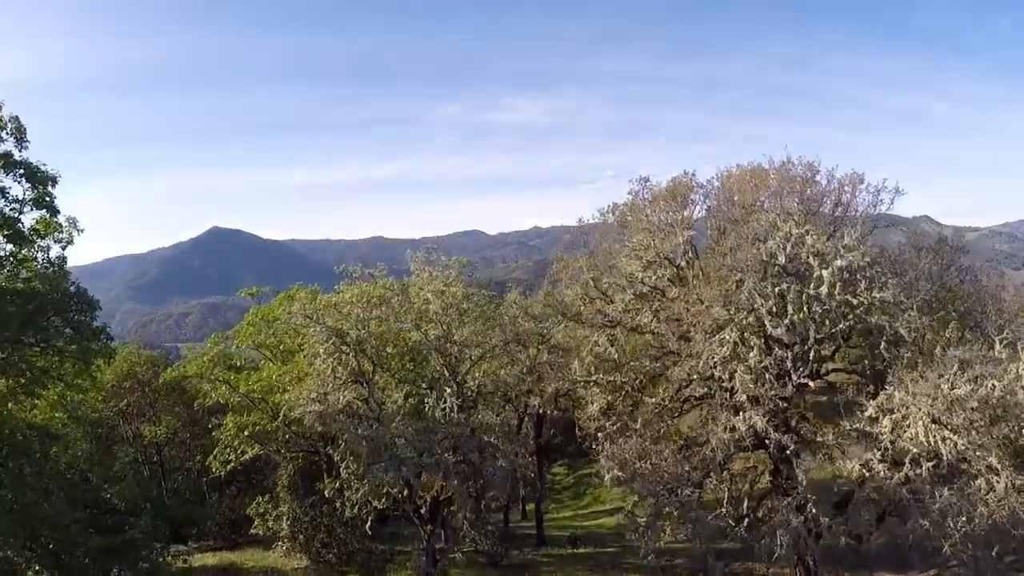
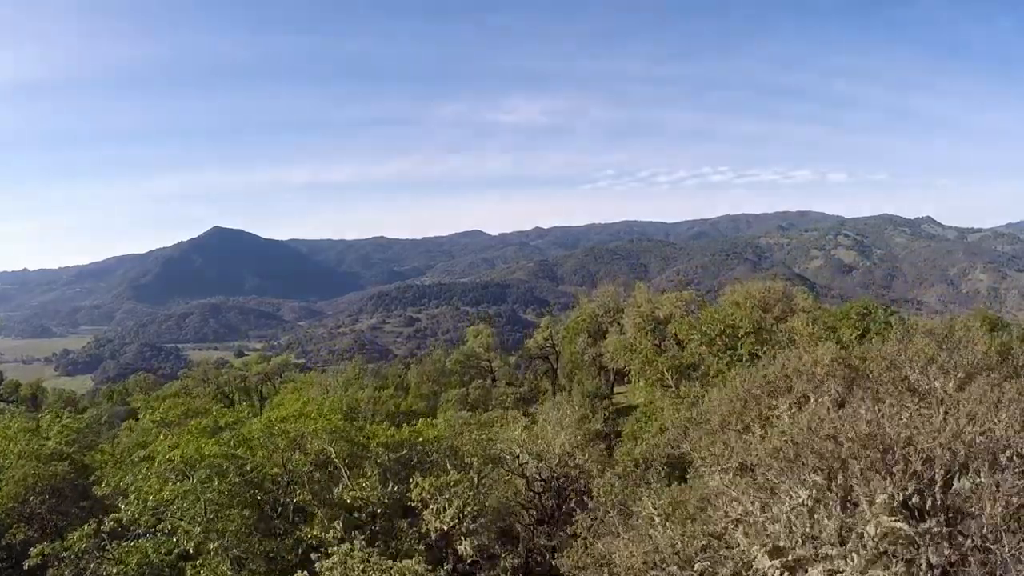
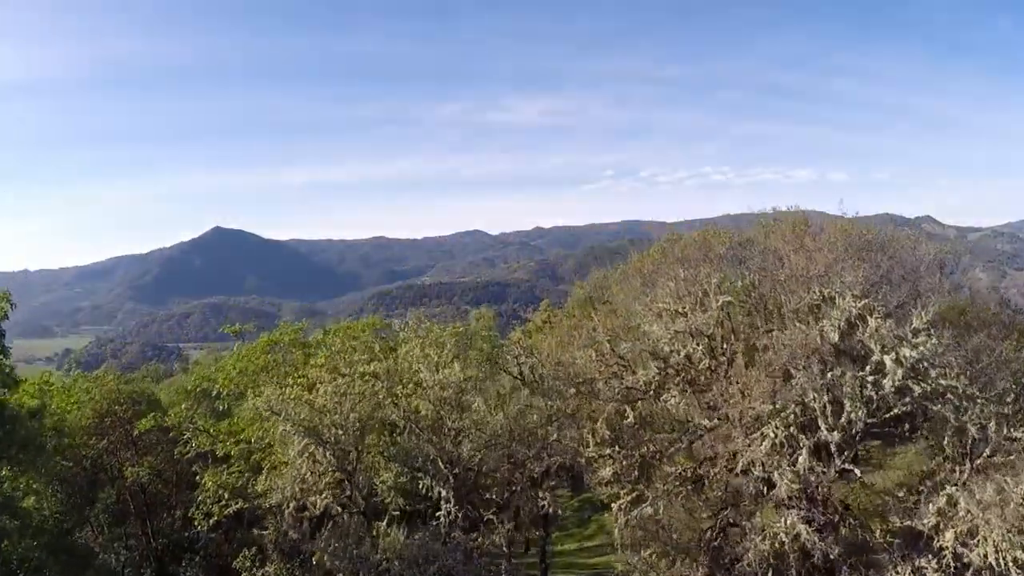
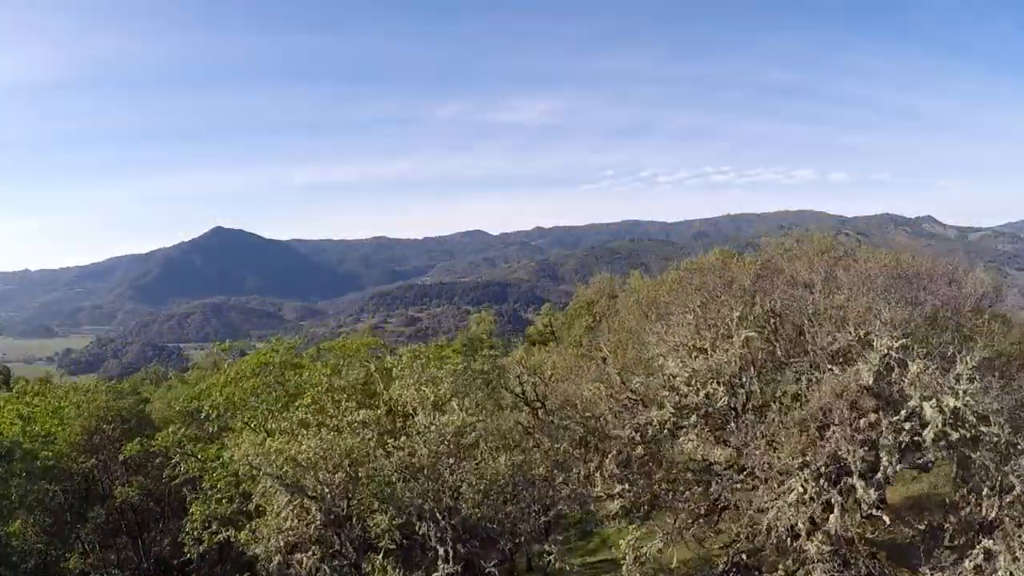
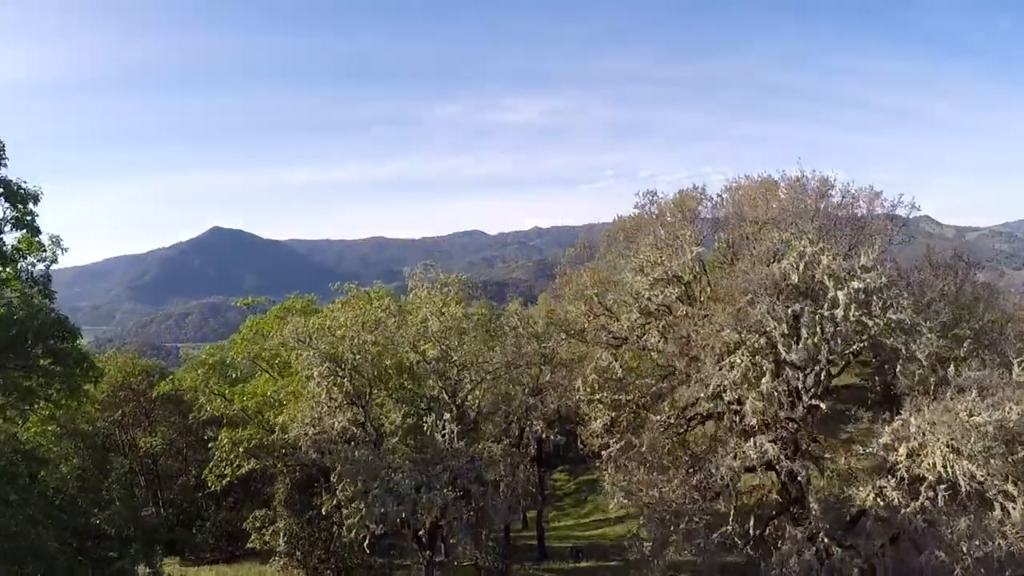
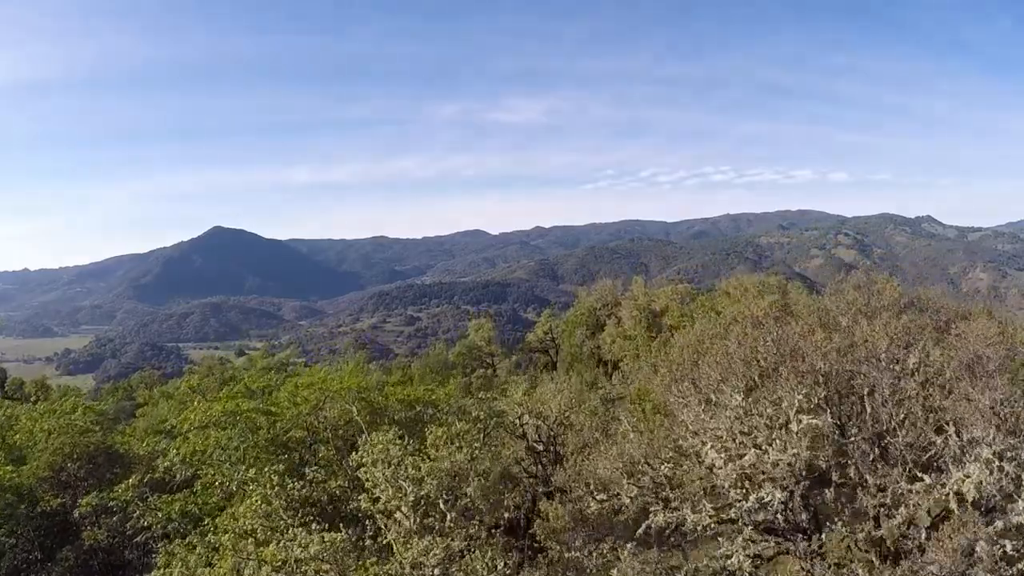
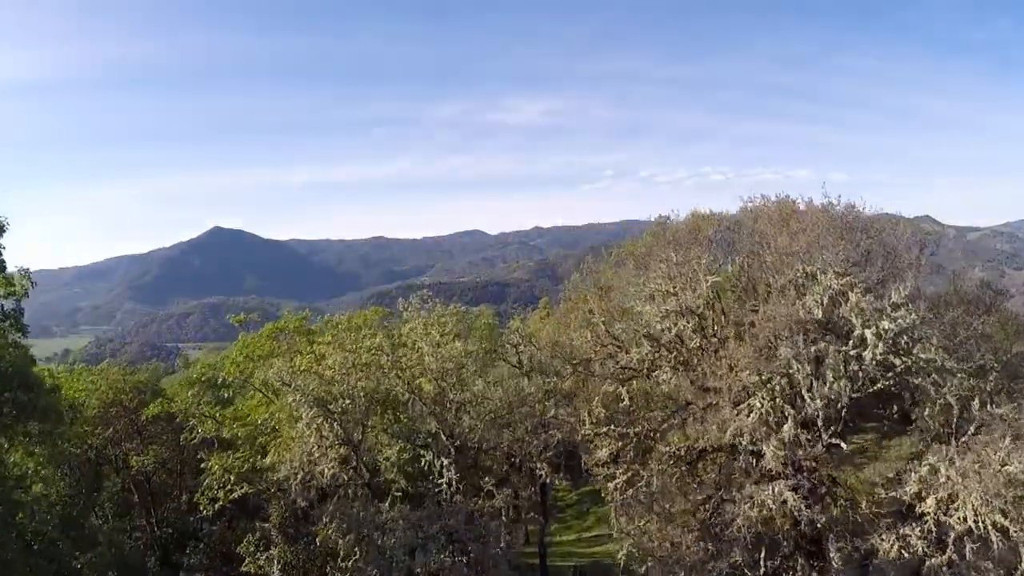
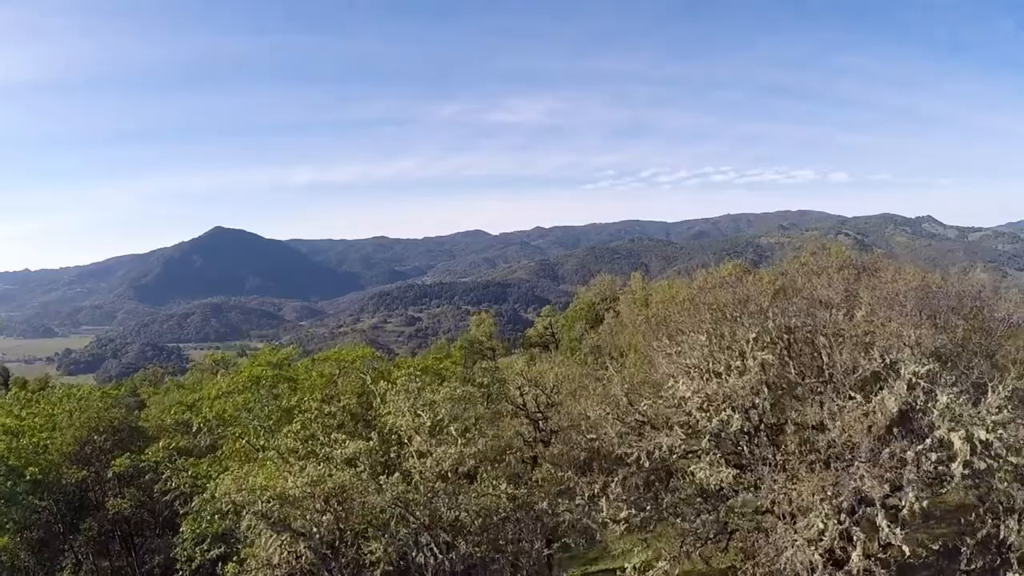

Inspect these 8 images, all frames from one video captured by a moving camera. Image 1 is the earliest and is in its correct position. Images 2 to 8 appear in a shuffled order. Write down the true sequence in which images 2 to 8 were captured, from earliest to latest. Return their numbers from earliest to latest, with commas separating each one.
5, 7, 3, 4, 8, 6, 2
